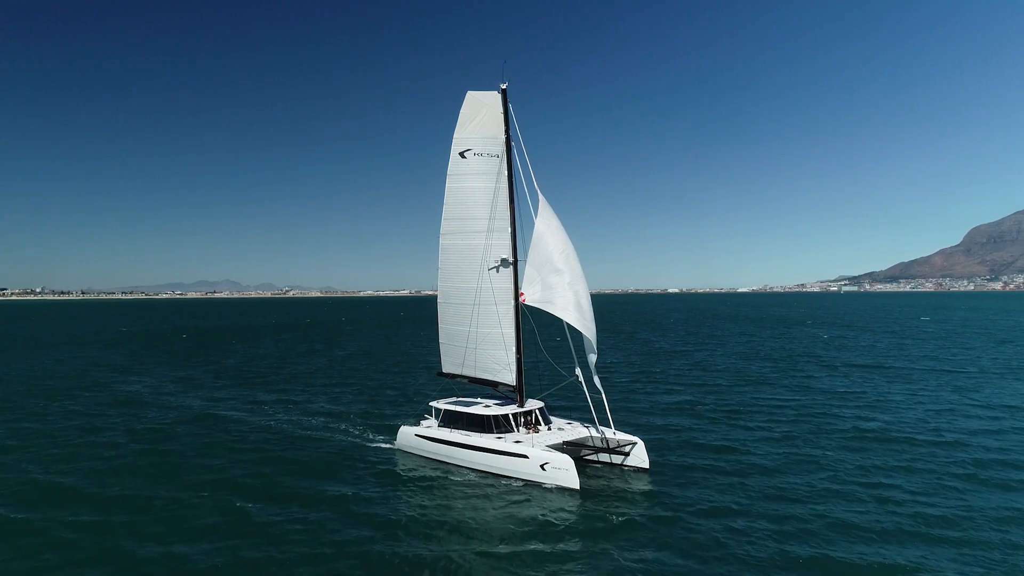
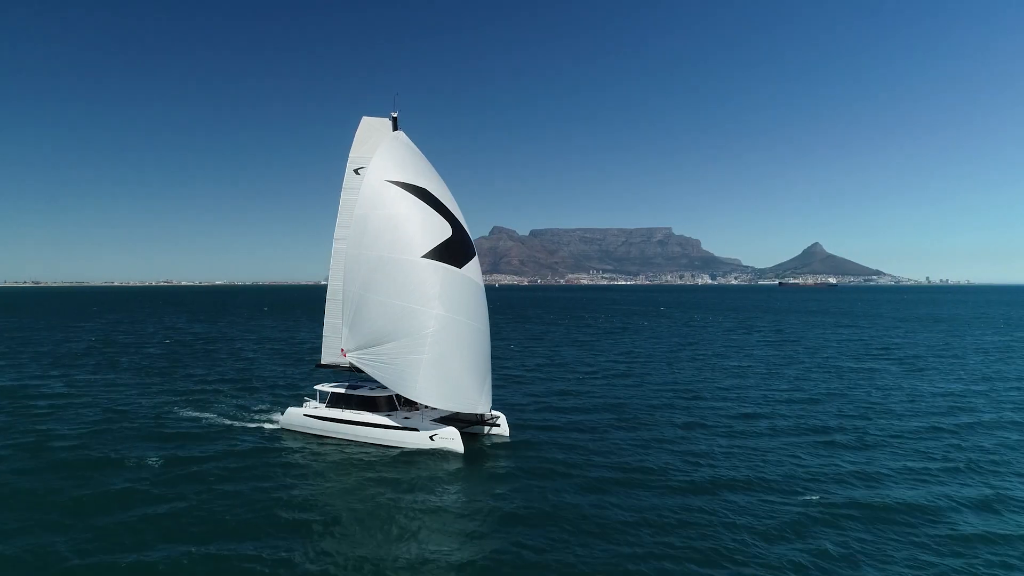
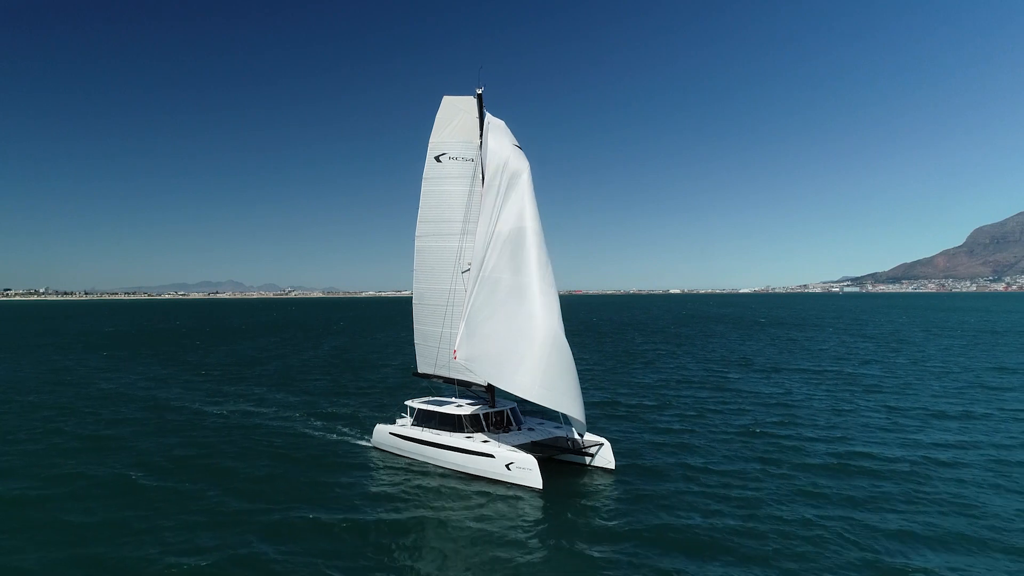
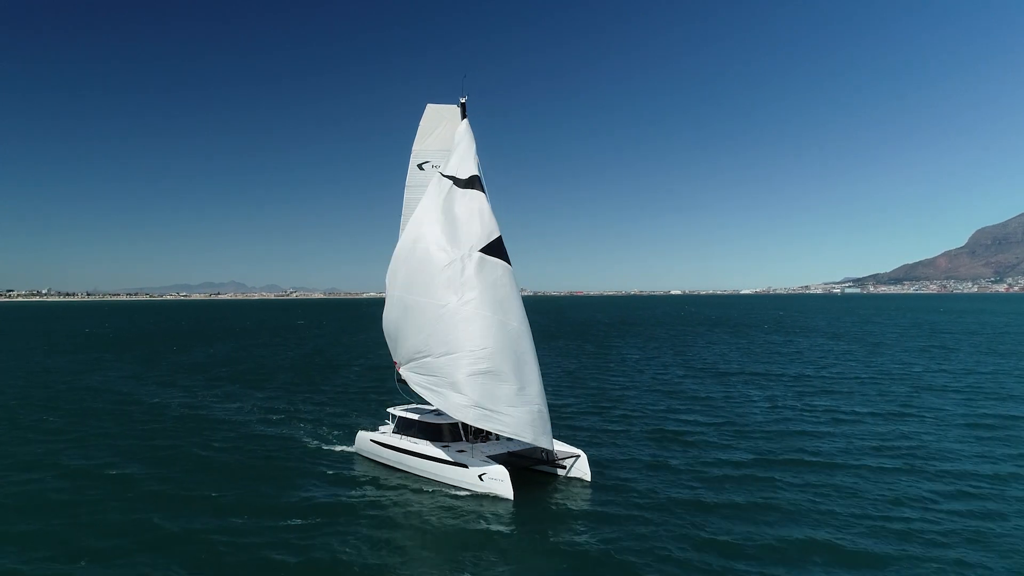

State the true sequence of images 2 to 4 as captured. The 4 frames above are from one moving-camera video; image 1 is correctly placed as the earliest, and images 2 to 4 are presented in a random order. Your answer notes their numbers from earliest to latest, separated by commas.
3, 4, 2
